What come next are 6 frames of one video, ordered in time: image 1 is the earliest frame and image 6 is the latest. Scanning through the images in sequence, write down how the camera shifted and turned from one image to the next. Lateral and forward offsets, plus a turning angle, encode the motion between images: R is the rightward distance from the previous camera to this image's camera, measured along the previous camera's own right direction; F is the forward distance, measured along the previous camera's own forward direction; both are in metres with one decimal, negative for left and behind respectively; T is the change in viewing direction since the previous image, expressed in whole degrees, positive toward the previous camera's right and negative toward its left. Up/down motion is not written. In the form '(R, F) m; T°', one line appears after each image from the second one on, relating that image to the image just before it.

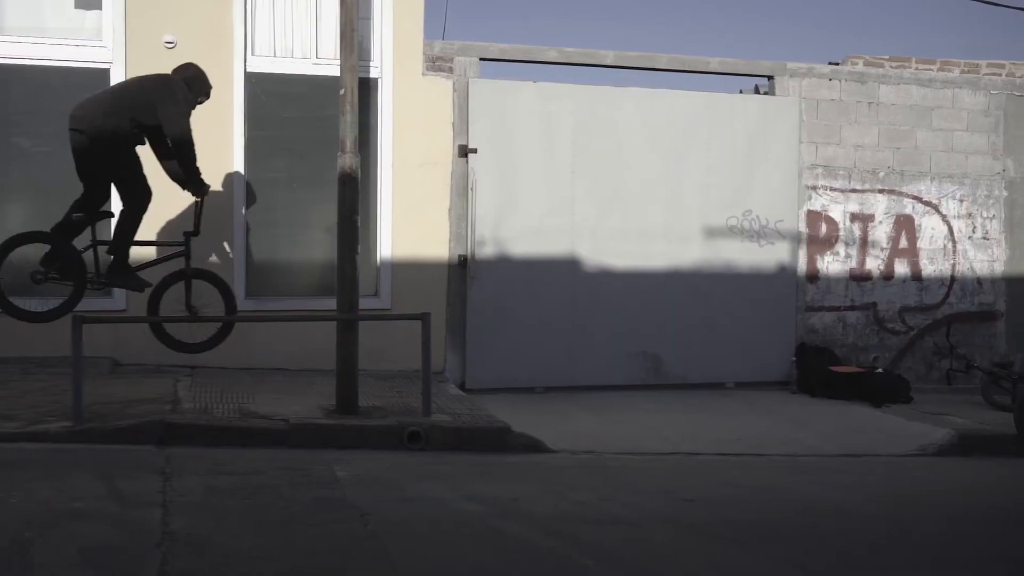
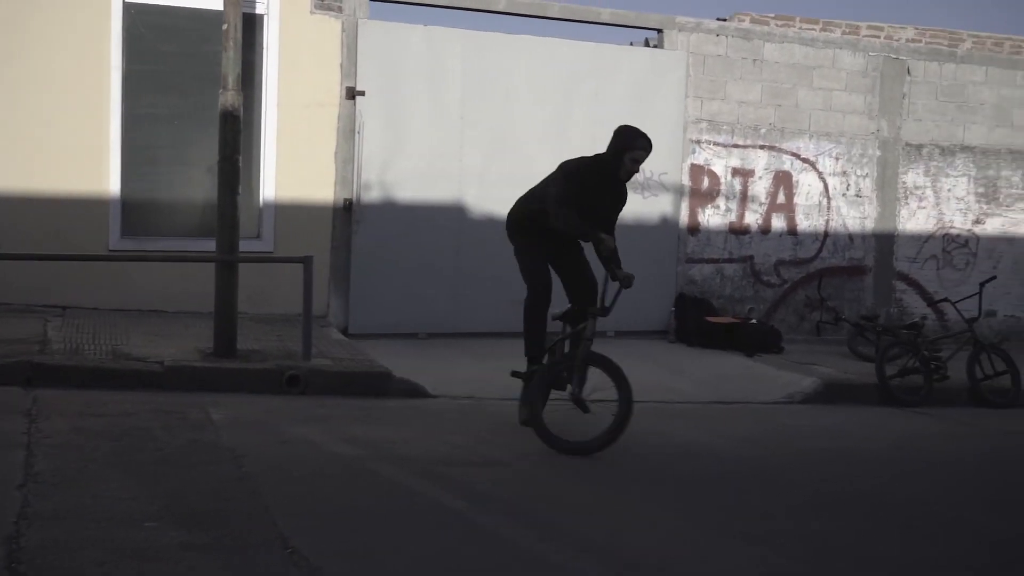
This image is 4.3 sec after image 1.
(+0.1, 0.0) m; +6°
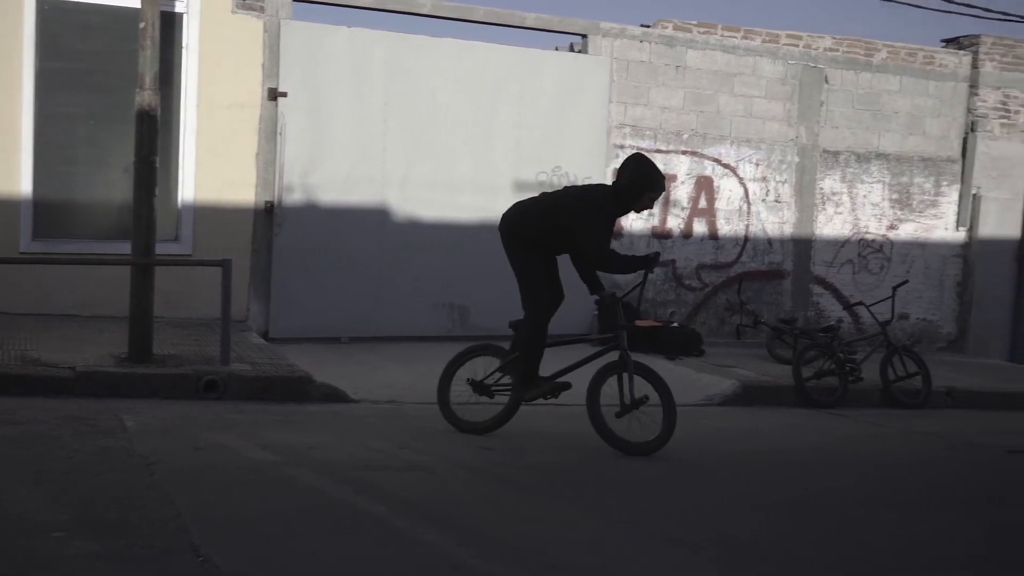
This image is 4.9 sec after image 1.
(+0.1, 0.0) m; +4°
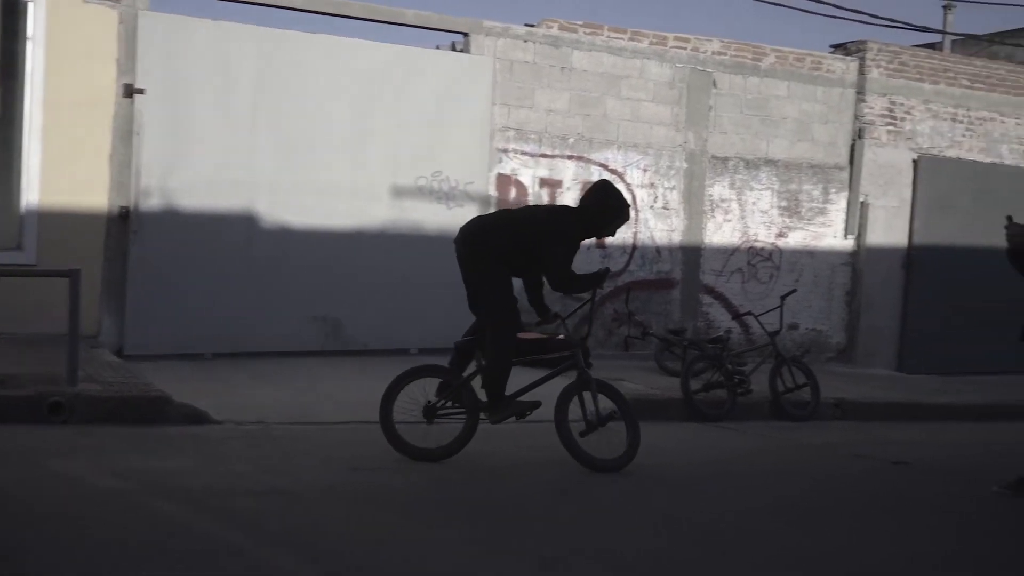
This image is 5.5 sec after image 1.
(+0.2, +0.5) m; +5°
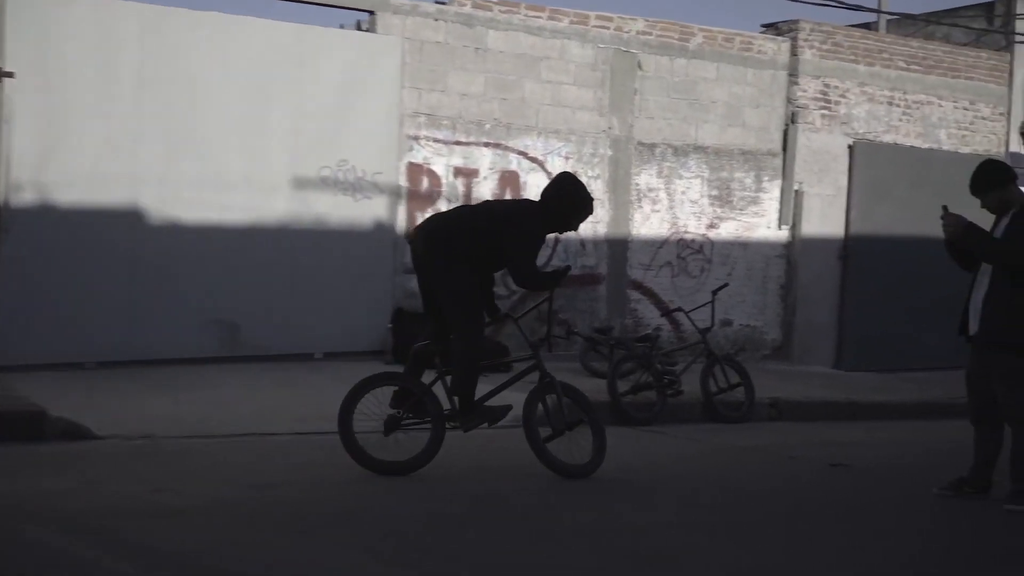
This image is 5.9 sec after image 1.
(+0.2, +0.7) m; +3°
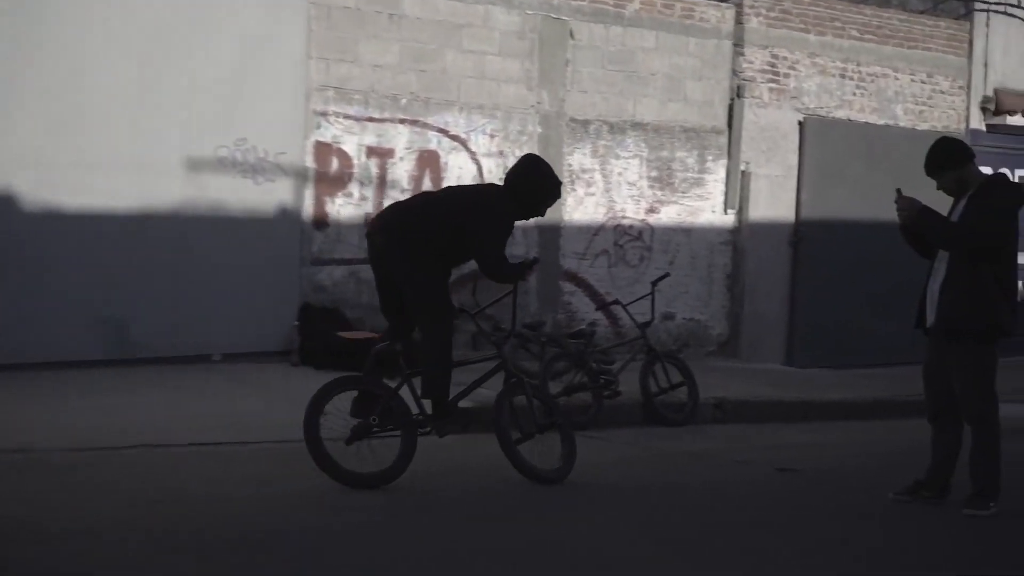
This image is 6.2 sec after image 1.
(+0.2, +0.9) m; +3°
